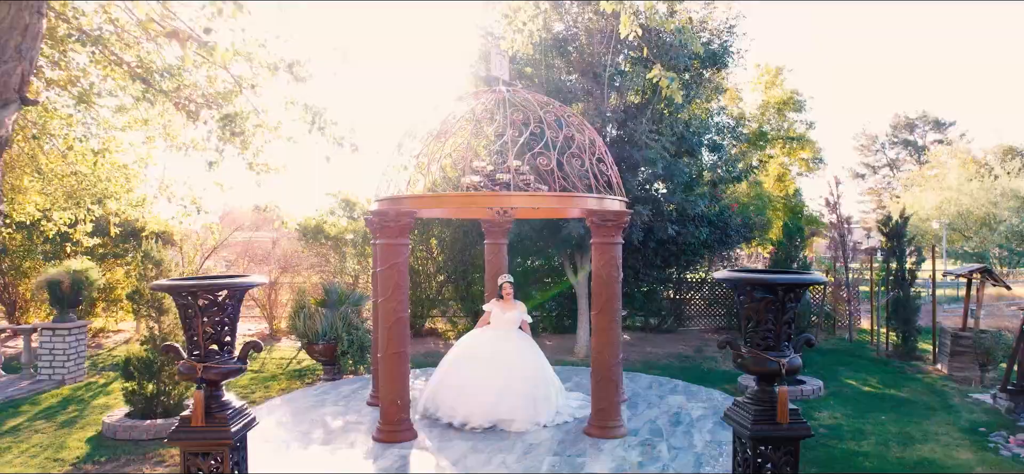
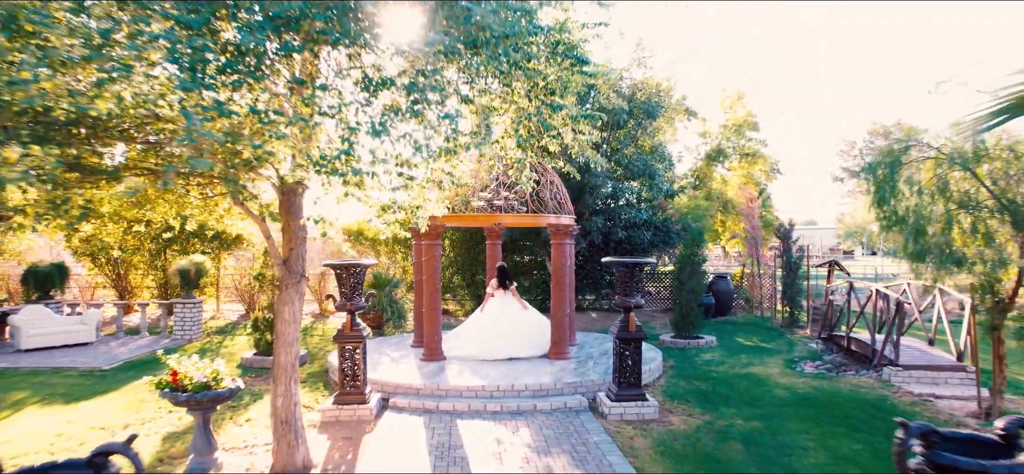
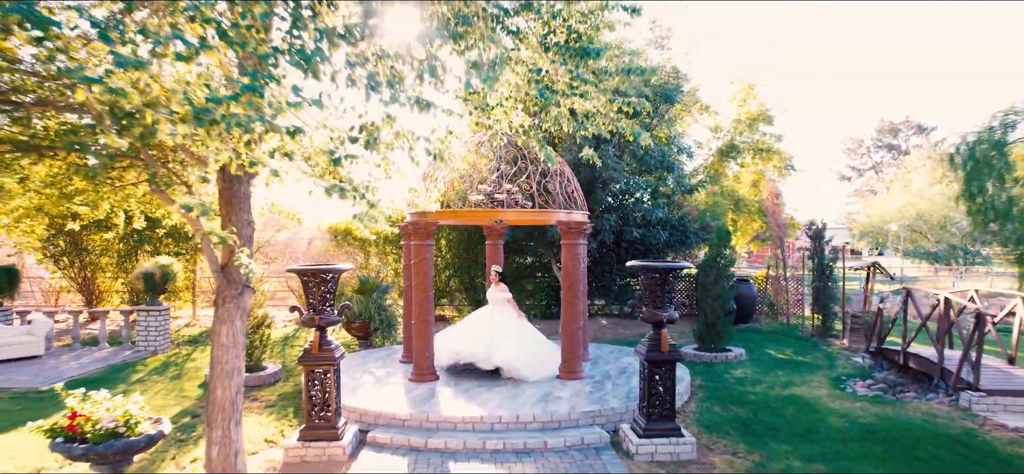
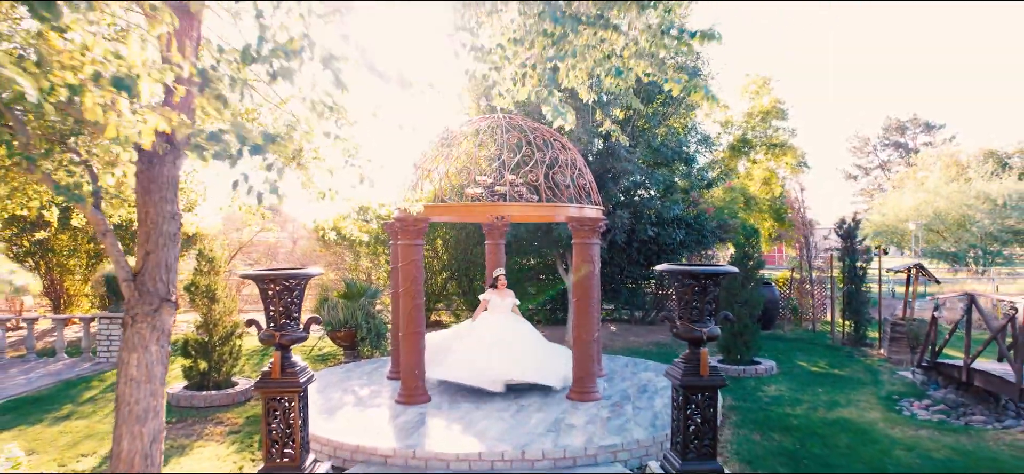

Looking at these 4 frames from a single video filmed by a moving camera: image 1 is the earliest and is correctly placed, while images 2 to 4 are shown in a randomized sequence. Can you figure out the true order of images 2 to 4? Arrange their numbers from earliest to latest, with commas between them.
4, 3, 2
